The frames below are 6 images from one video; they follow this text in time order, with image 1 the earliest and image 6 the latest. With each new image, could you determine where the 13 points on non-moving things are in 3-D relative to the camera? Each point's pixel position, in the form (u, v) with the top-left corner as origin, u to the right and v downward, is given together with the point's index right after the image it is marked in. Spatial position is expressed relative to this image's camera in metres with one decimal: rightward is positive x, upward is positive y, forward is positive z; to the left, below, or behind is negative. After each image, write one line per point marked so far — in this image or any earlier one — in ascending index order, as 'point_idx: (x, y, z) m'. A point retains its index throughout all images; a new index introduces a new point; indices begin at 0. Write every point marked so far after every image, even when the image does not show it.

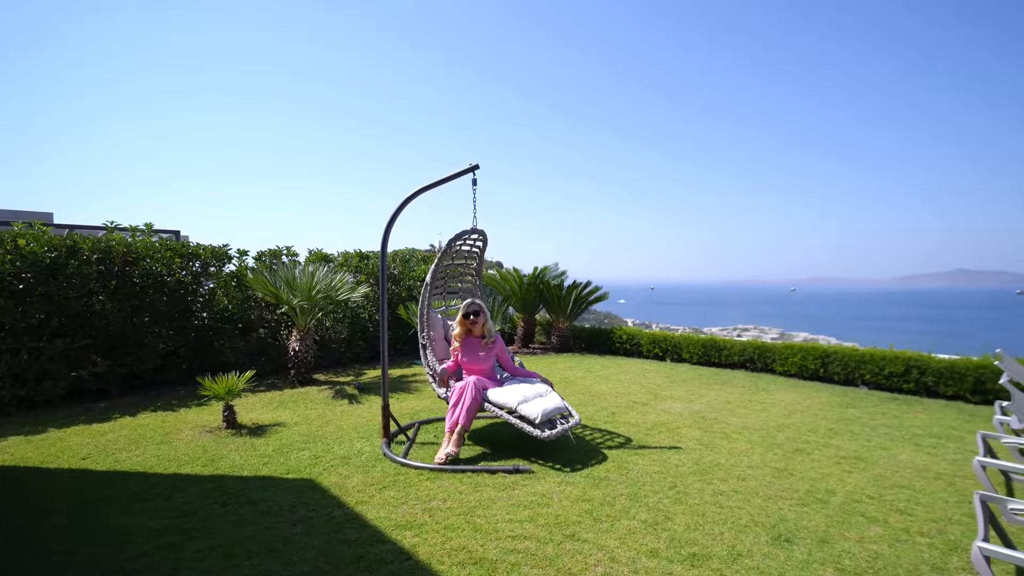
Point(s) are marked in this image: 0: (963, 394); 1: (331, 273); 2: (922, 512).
0: (+5.9, -1.4, +6.5) m
1: (-2.8, +0.2, +7.6) m
2: (+3.0, -1.6, +3.6) m
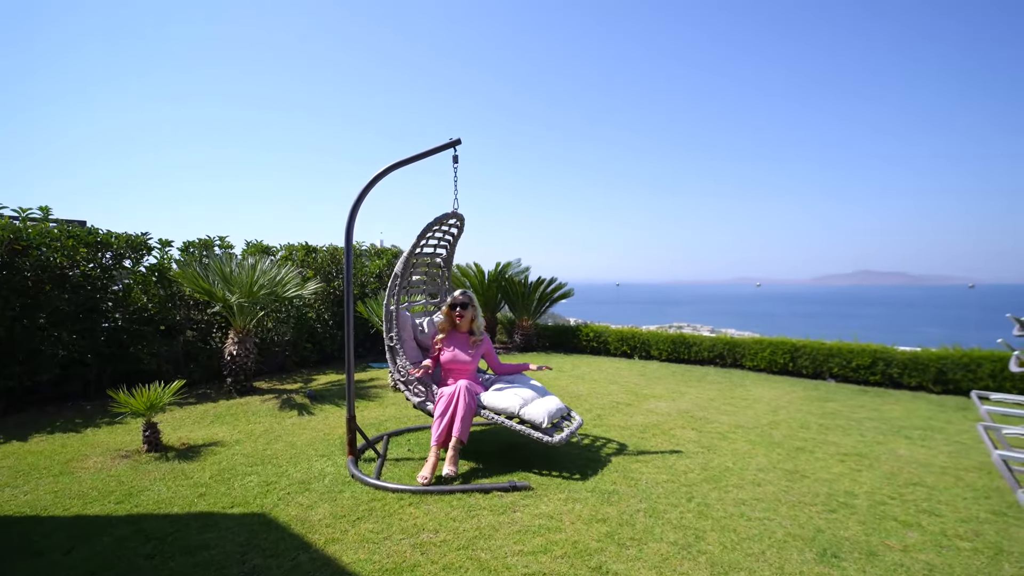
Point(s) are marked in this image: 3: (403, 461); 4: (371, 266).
0: (+5.6, -1.3, +6.6) m
1: (-3.2, +0.3, +6.7) m
2: (+3.0, -1.5, +3.4) m
3: (-0.9, -1.4, +4.1) m
4: (-2.5, +0.4, +8.9) m
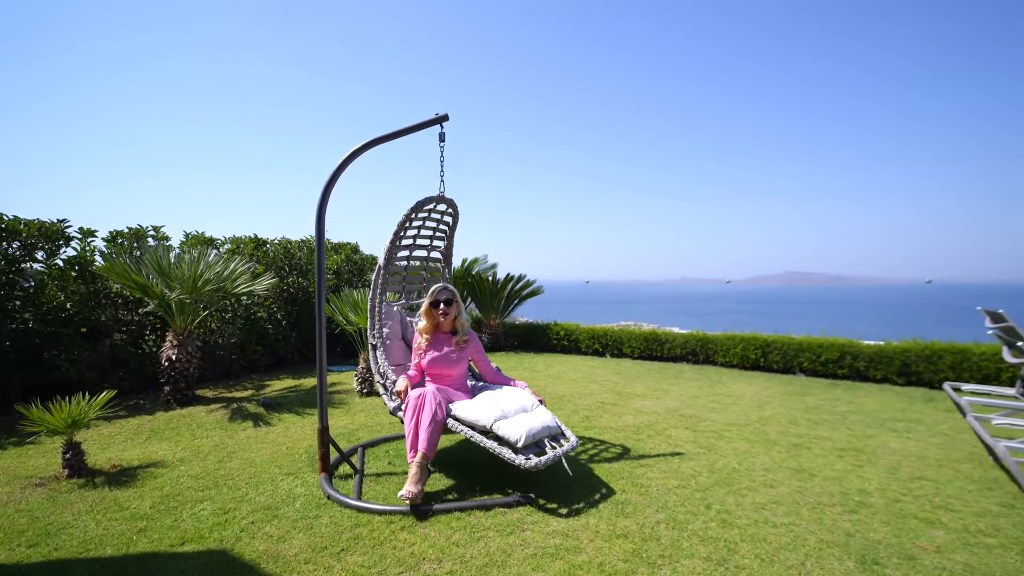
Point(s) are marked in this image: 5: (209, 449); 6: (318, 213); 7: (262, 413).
0: (+5.2, -1.2, +6.8) m
1: (-3.5, +0.4, +5.9) m
2: (+3.0, -1.5, +3.3) m
3: (-0.9, -1.4, +3.6) m
4: (-3.1, +0.4, +8.2) m
5: (-2.6, -1.4, +4.1) m
6: (-1.4, +0.5, +3.4) m
7: (-2.7, -1.3, +5.2) m
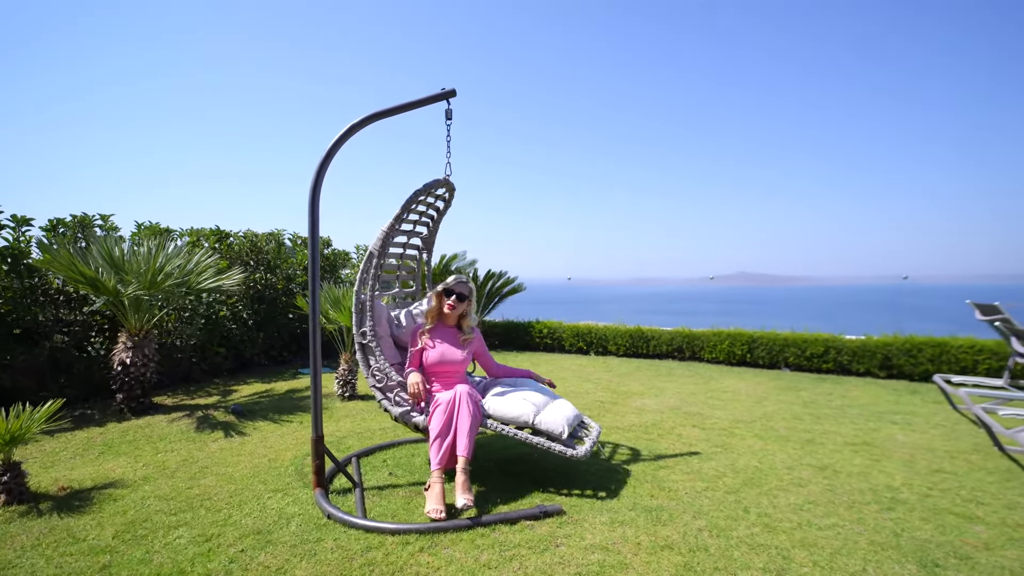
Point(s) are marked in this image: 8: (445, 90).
0: (+5.1, -1.1, +6.9) m
1: (-3.6, +0.4, +5.3) m
2: (+3.2, -1.4, +3.3) m
3: (-0.8, -1.3, +3.2) m
4: (-3.3, +0.5, +7.6) m
5: (-2.5, -1.3, +3.6) m
6: (-1.2, +0.6, +3.0) m
7: (-2.7, -1.3, +4.7) m
8: (-0.5, +1.4, +3.3) m
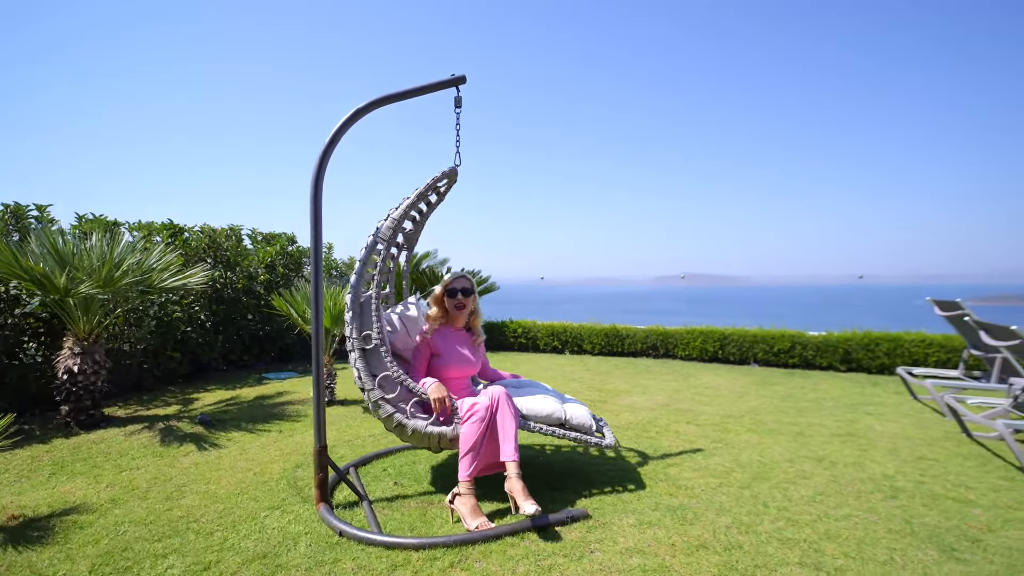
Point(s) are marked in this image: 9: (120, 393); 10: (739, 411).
0: (+4.8, -1.1, +7.3) m
1: (-3.7, +0.4, +4.8) m
2: (+3.3, -1.4, +3.4) m
3: (-0.7, -1.3, +3.0) m
4: (-3.7, +0.5, +7.2) m
5: (-2.4, -1.3, +3.2) m
6: (-1.1, +0.6, +2.8) m
7: (-2.7, -1.3, +4.3) m
8: (-0.4, +1.4, +3.2) m
9: (-4.3, -1.2, +5.4) m
10: (+2.3, -1.3, +5.0) m
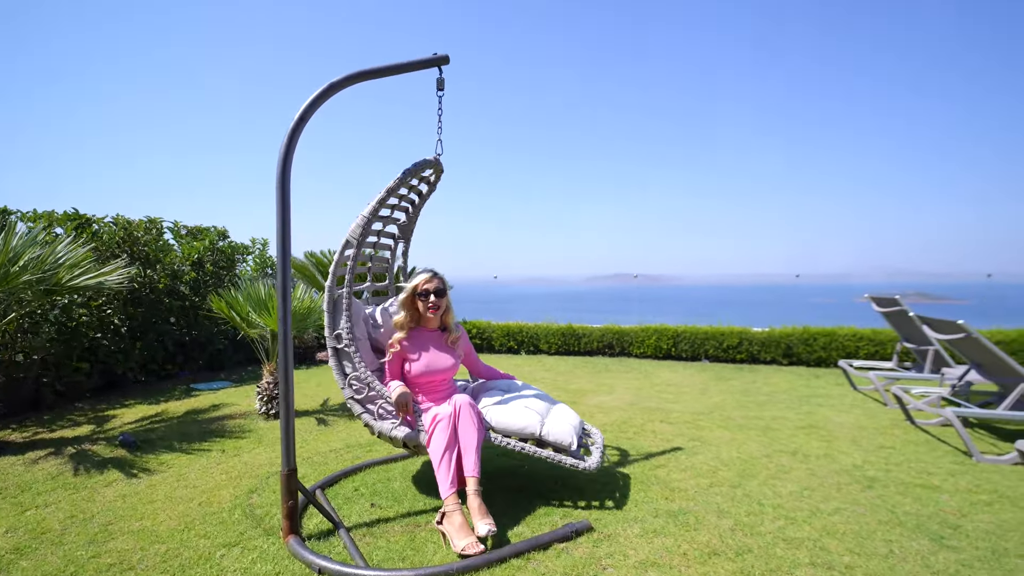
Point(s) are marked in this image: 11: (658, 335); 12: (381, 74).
0: (+4.1, -1.1, +7.6) m
1: (-3.9, +0.4, +4.1) m
2: (+3.1, -1.3, +3.6) m
3: (-0.7, -1.3, +2.6) m
4: (-4.2, +0.5, +6.4) m
5: (-2.5, -1.3, +2.7) m
6: (-1.1, +0.6, +2.4) m
7: (-2.9, -1.2, +3.7) m
8: (-0.4, +1.4, +2.9) m
9: (-4.6, -1.2, +4.6) m
10: (+2.0, -1.2, +5.1) m
11: (+2.4, -0.8, +8.1) m
12: (-0.7, +1.2, +2.7) m
